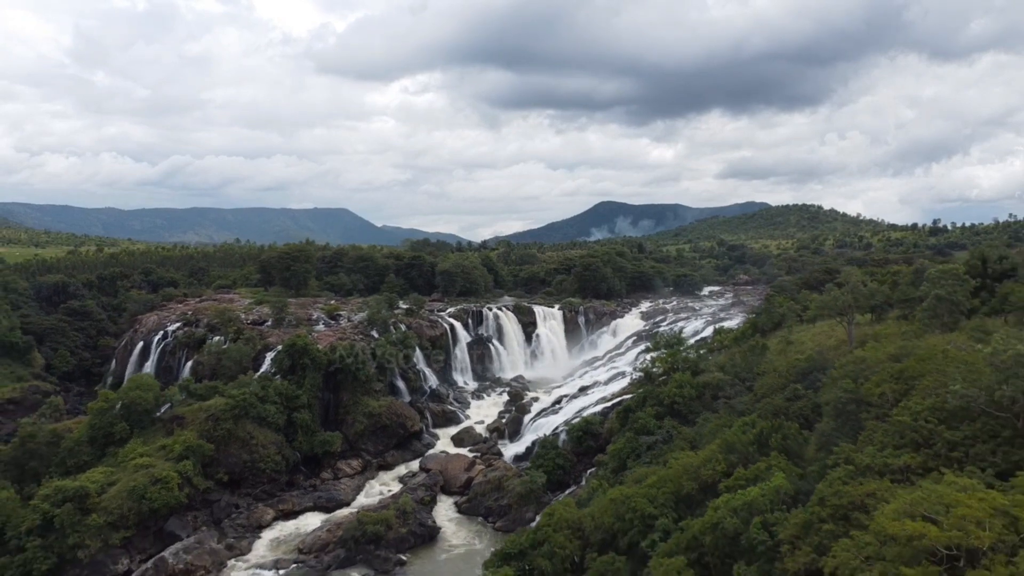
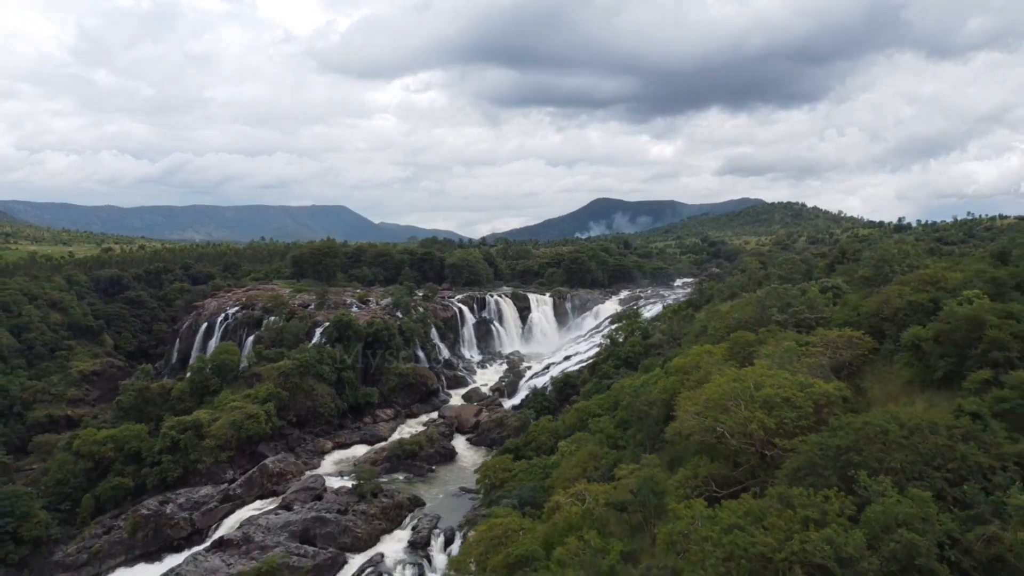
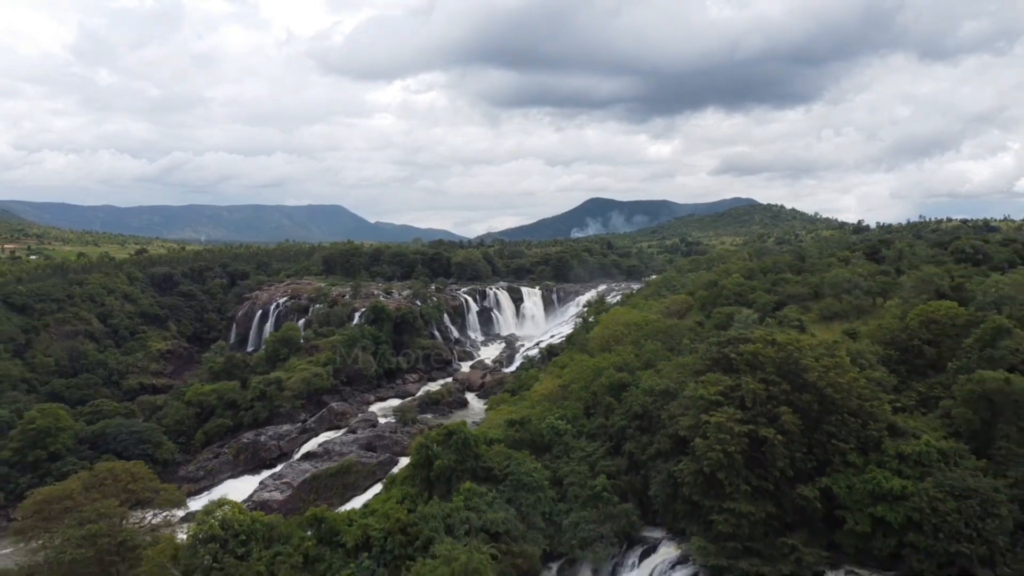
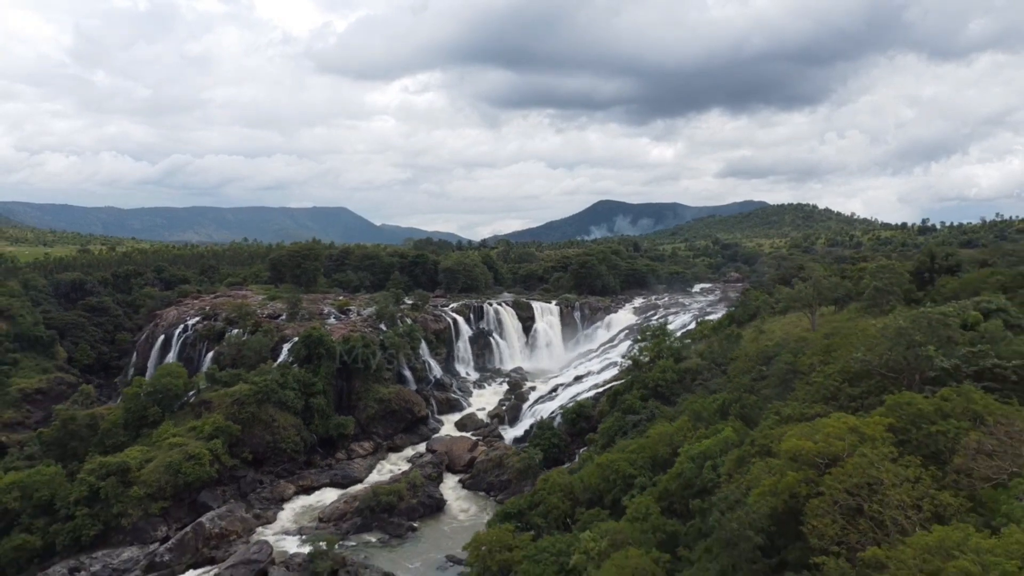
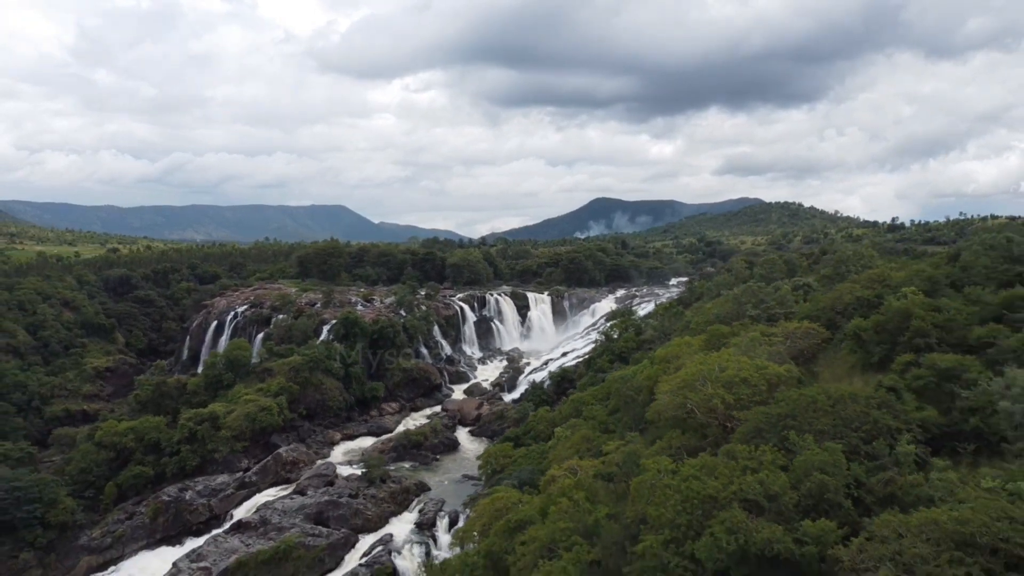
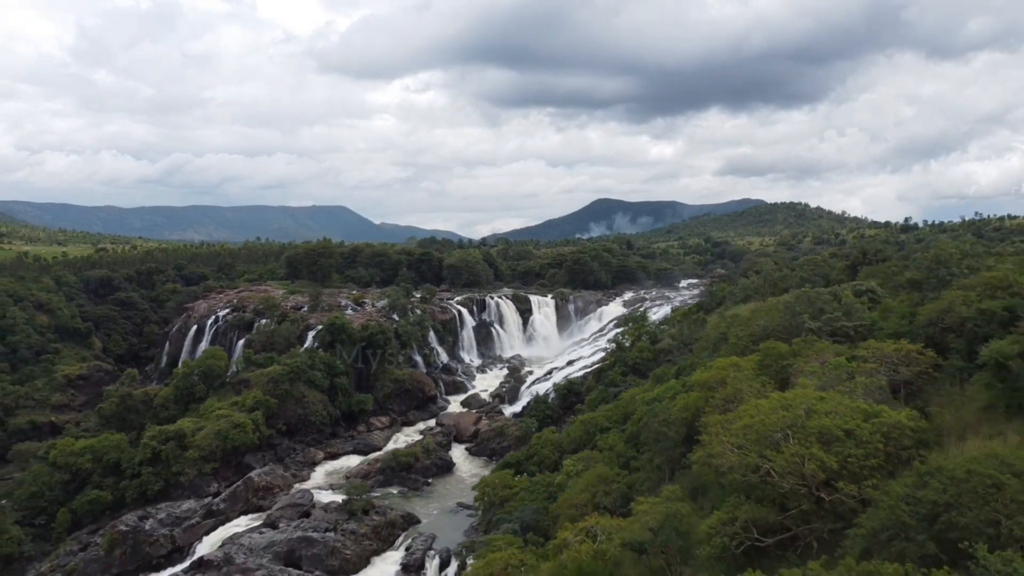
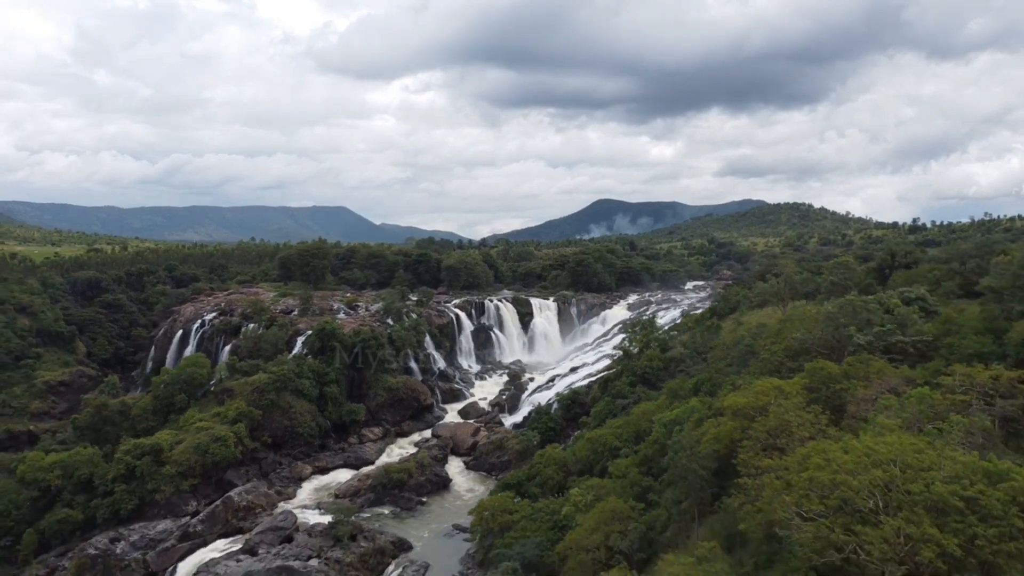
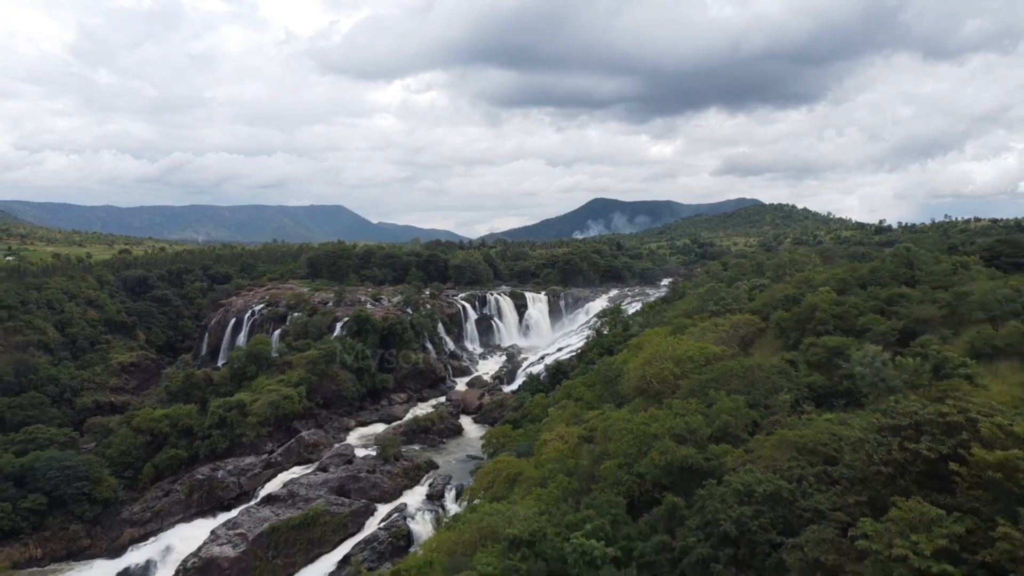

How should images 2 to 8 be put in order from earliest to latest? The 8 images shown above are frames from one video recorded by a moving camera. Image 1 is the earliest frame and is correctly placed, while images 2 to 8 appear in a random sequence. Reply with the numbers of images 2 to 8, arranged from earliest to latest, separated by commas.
4, 7, 6, 2, 5, 8, 3
